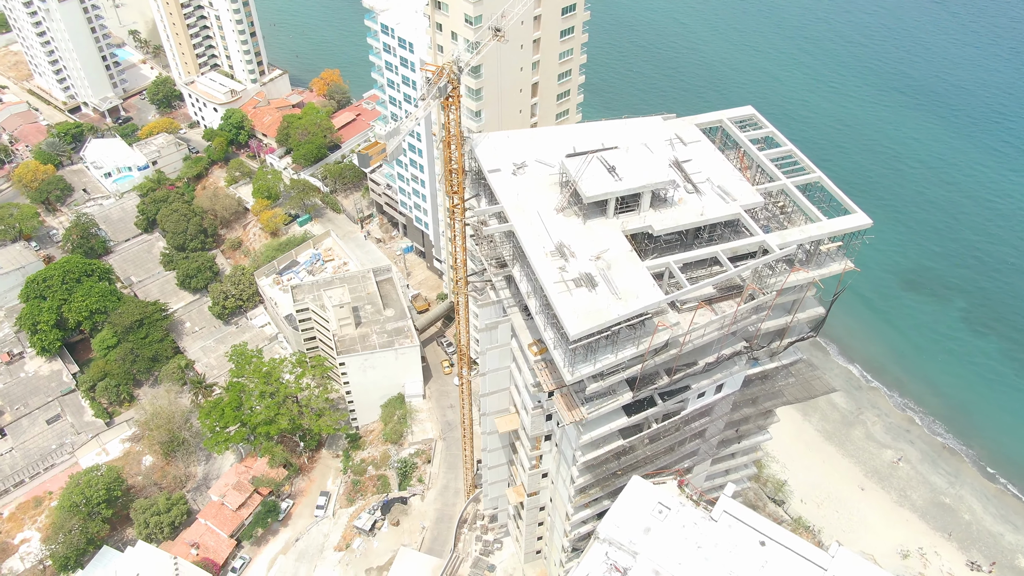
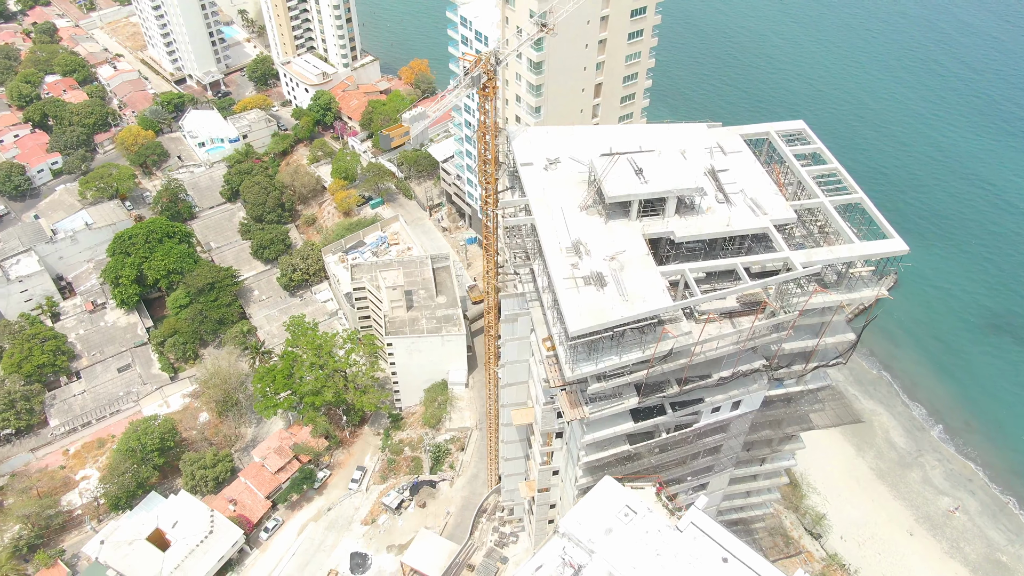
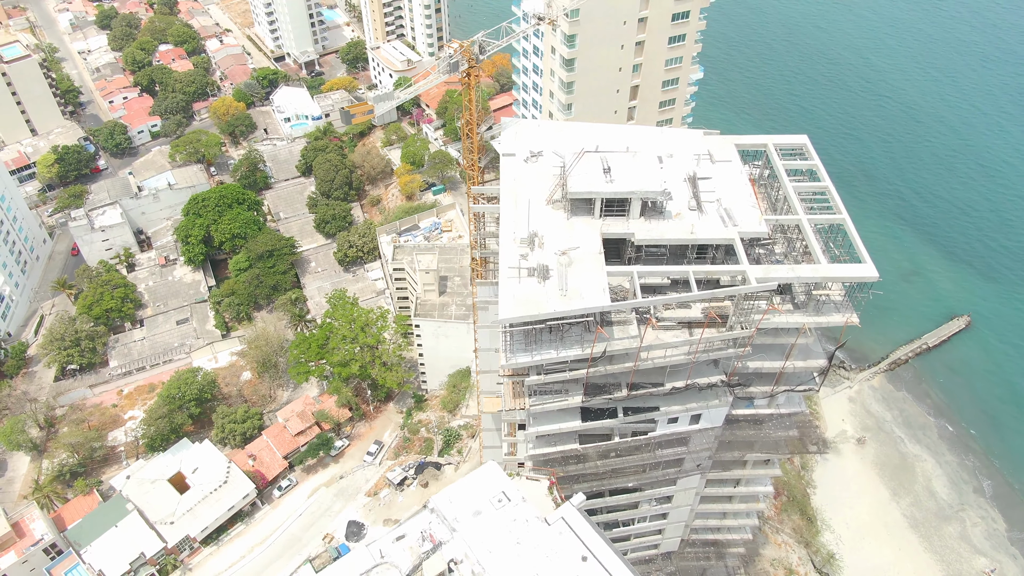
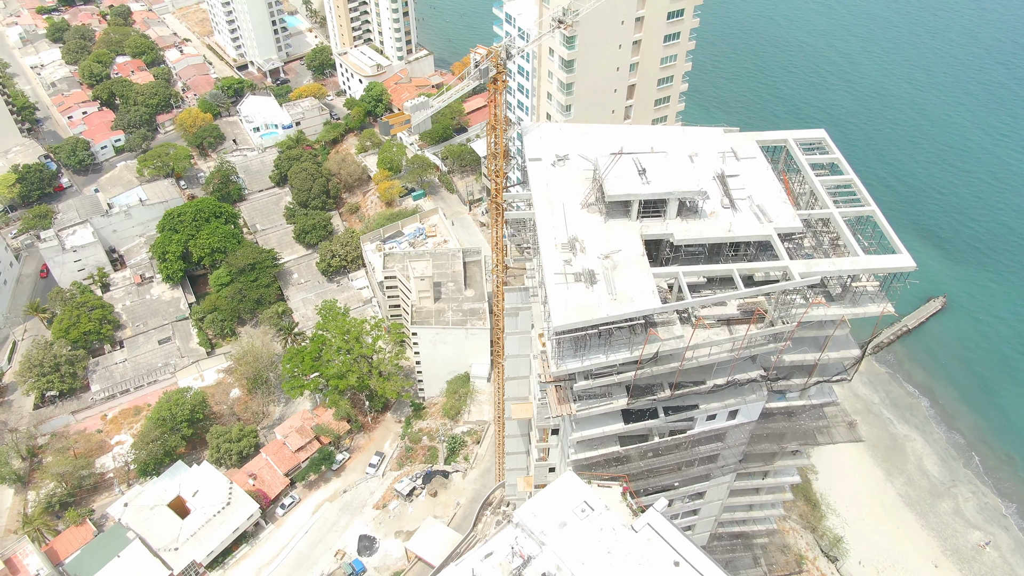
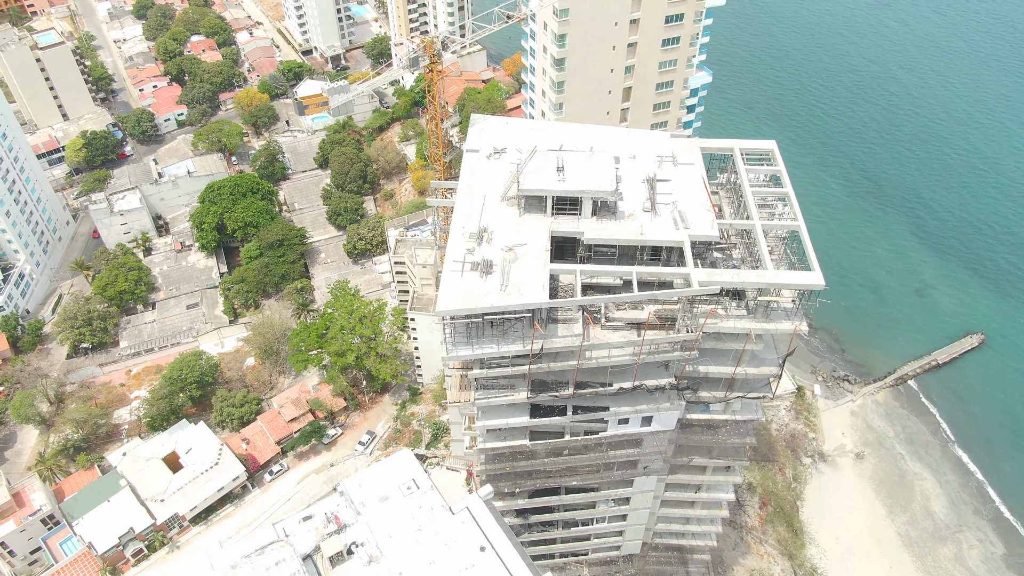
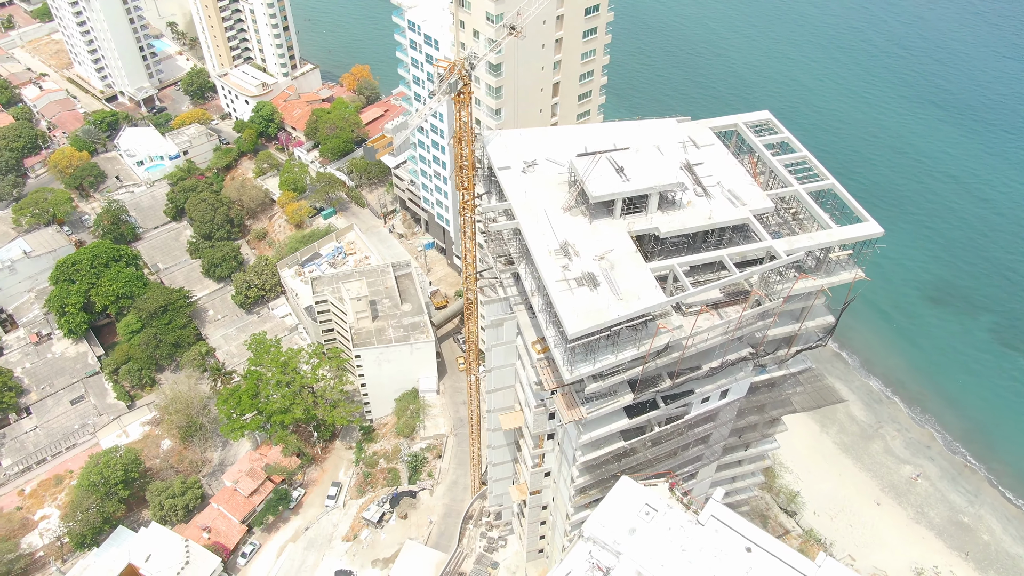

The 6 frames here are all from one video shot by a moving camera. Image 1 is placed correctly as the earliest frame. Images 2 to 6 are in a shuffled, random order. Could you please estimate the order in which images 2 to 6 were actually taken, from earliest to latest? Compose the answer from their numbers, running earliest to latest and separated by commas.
6, 2, 4, 3, 5
